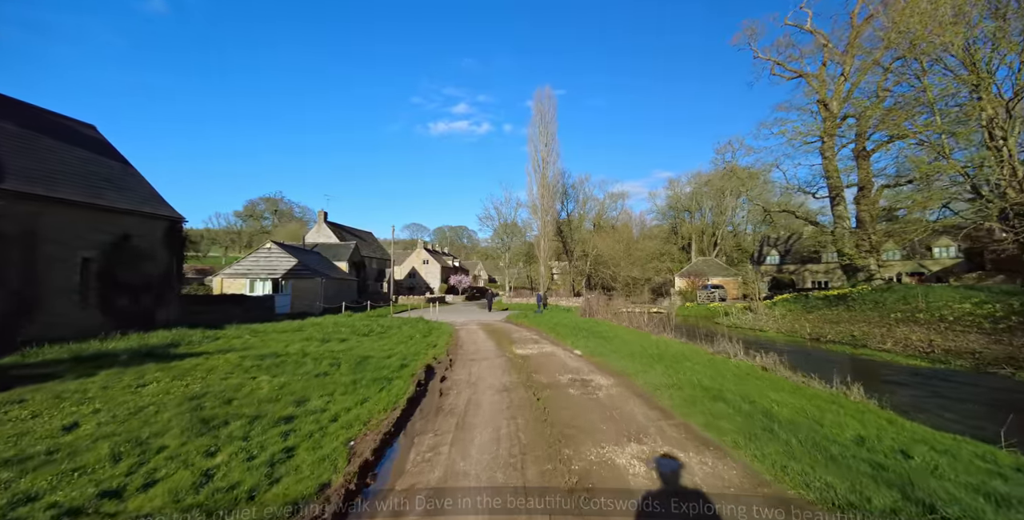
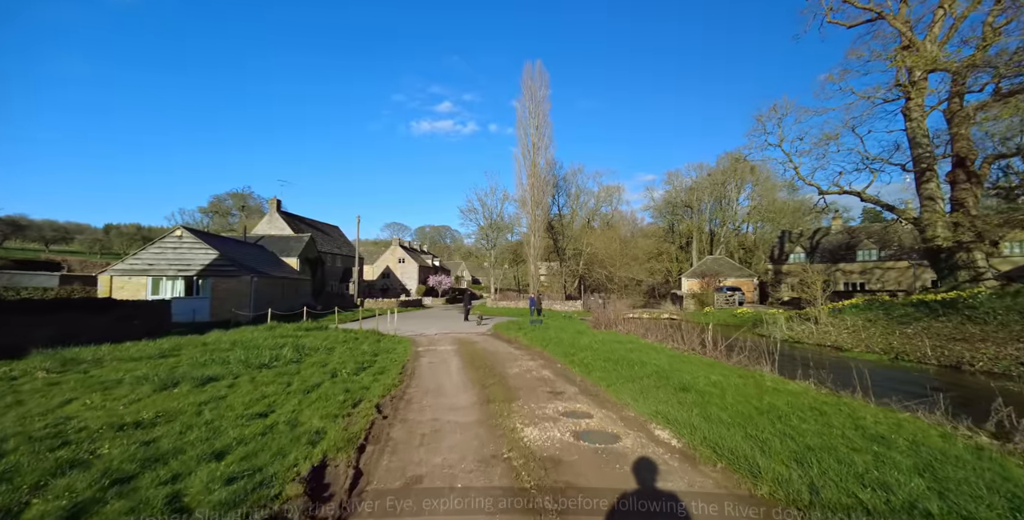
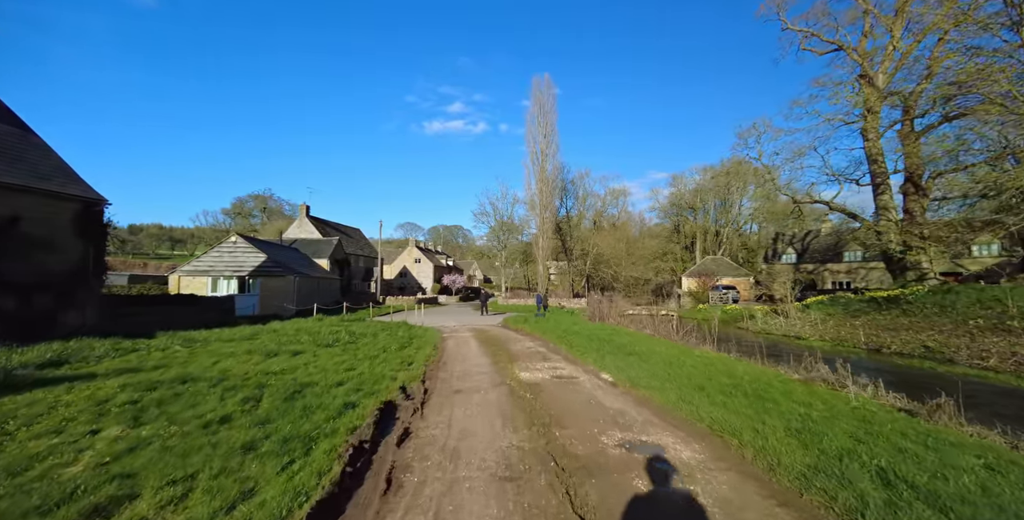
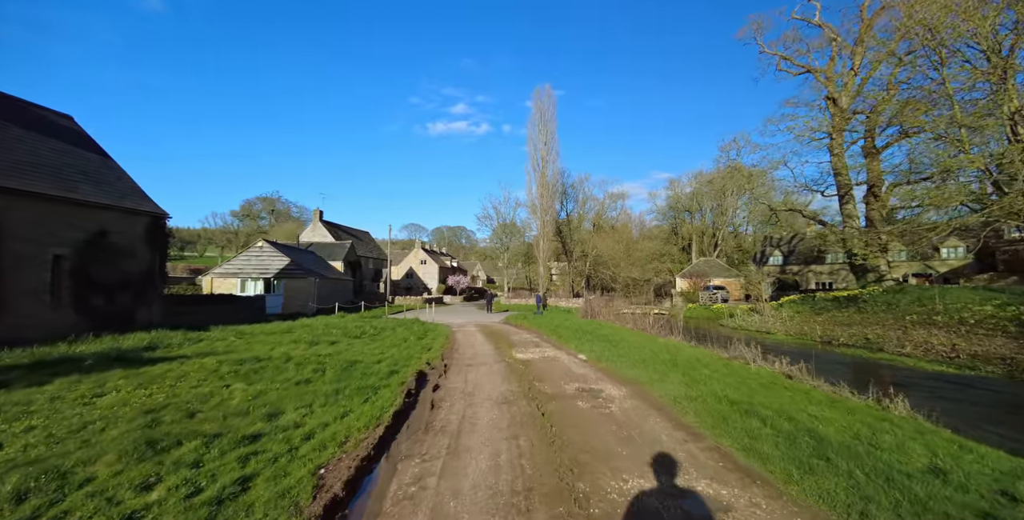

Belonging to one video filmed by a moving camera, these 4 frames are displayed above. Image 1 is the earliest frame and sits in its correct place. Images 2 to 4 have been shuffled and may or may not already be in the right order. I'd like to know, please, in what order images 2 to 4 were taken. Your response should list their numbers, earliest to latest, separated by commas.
4, 3, 2
